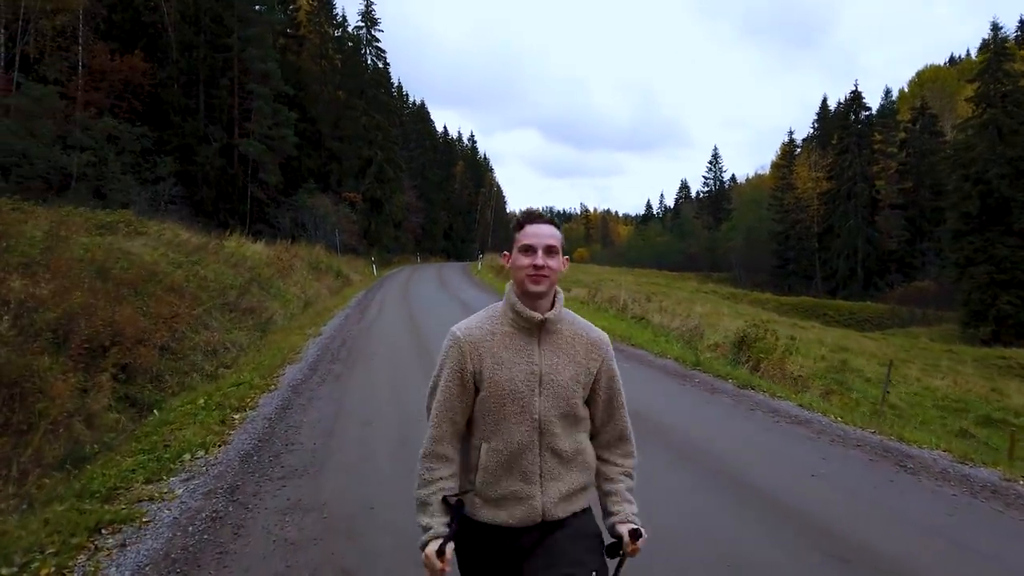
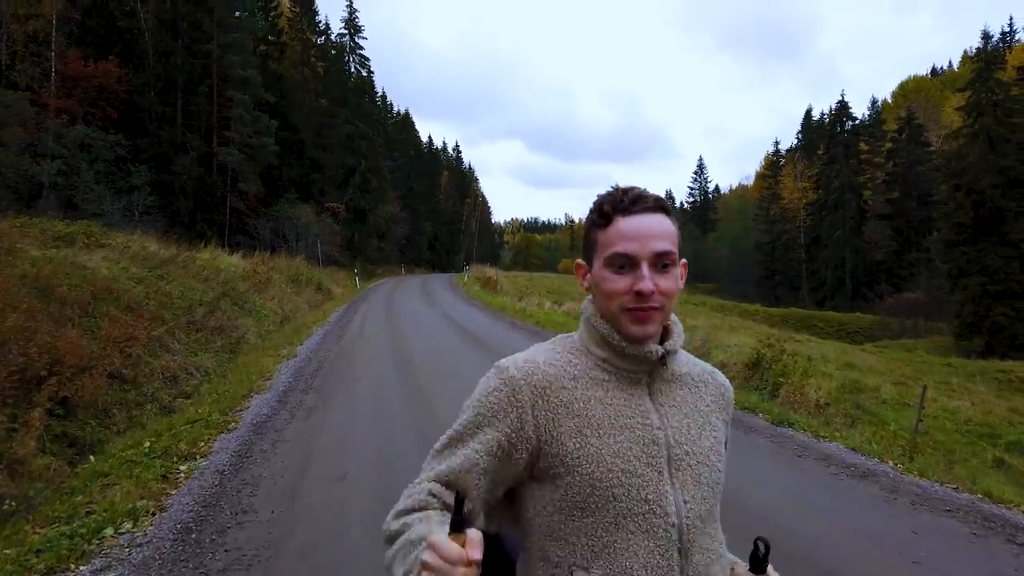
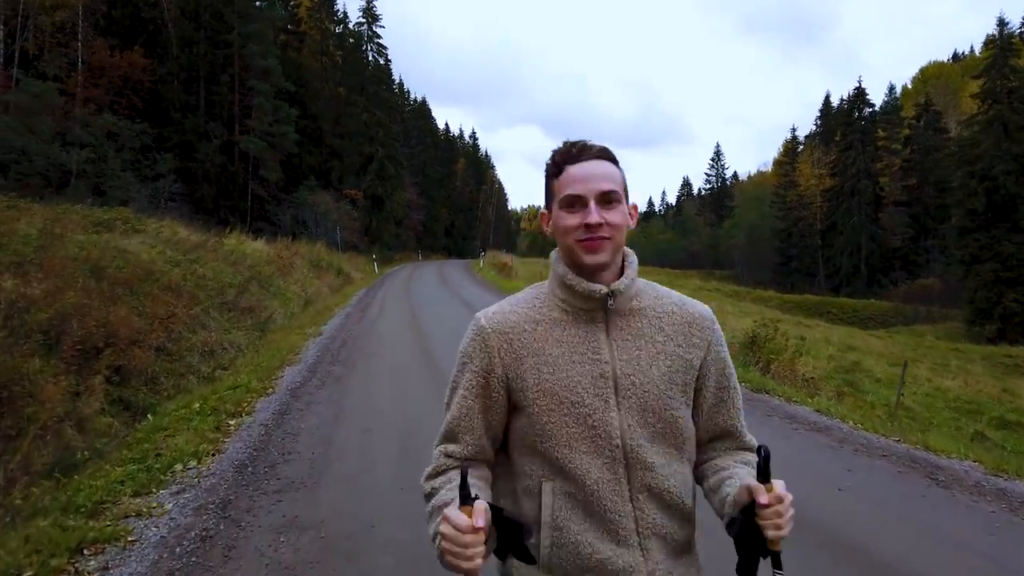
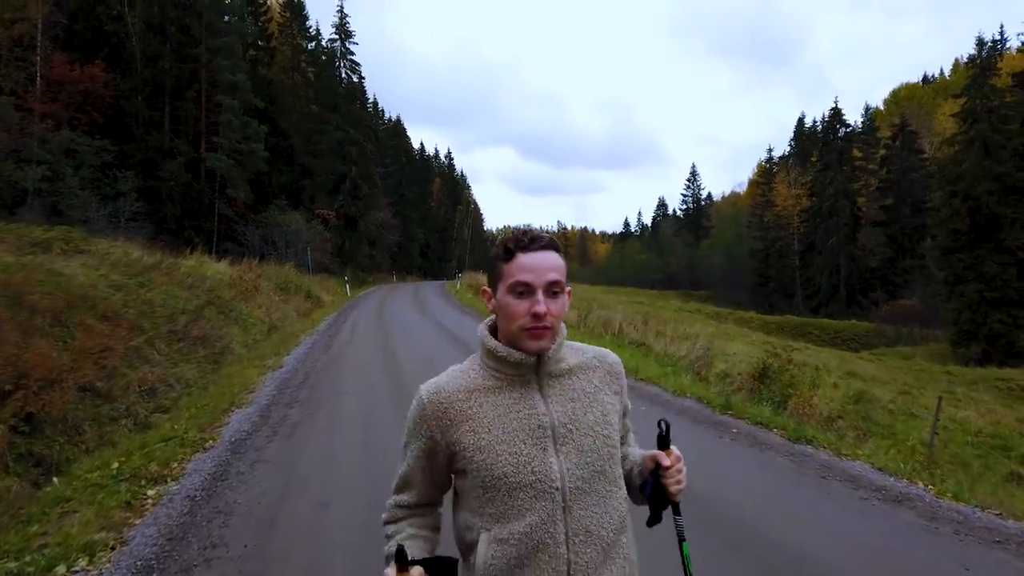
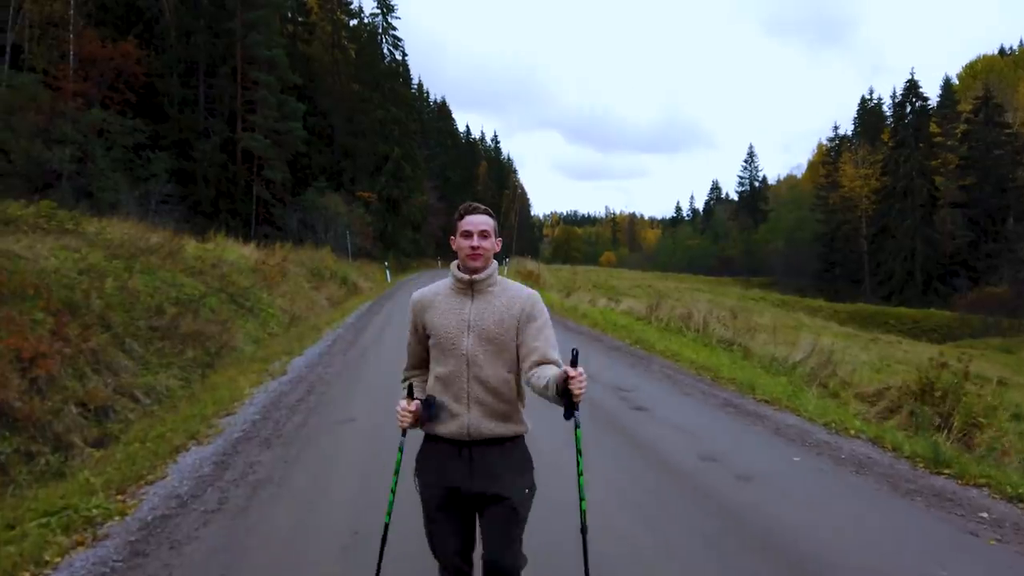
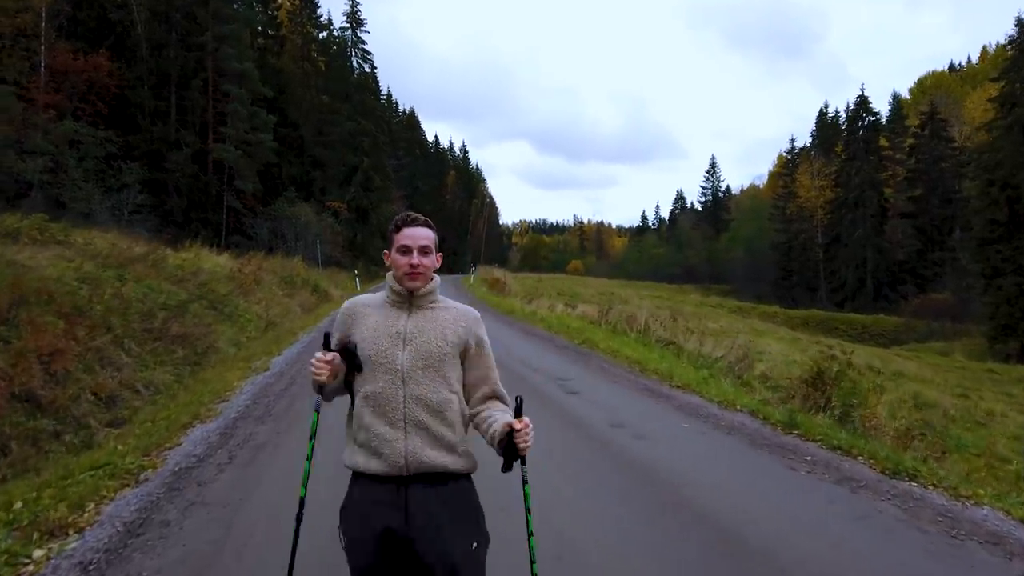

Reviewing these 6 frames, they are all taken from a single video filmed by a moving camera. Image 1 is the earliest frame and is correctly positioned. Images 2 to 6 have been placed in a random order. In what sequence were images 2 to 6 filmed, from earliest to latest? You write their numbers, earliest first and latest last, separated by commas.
3, 2, 4, 6, 5
